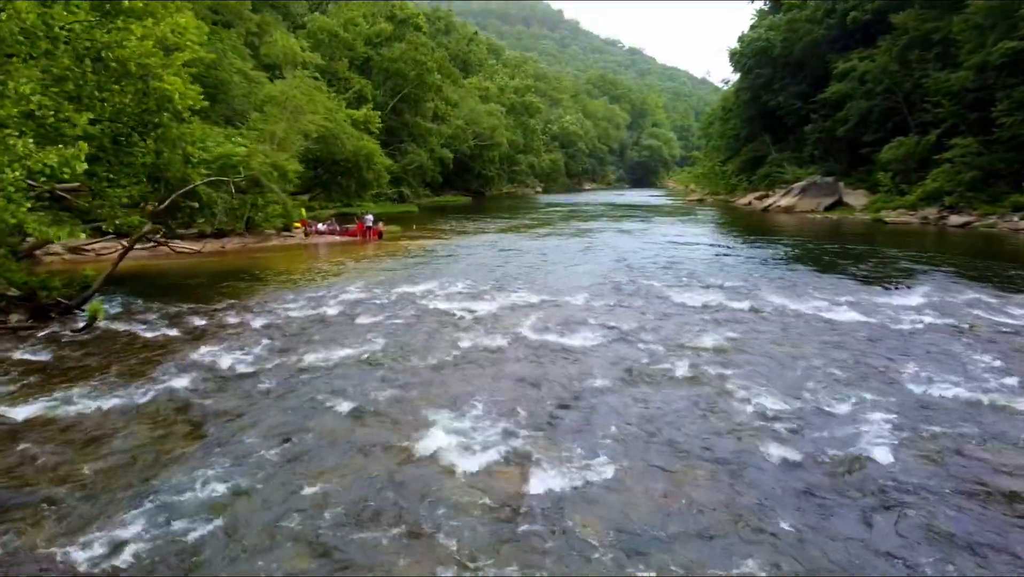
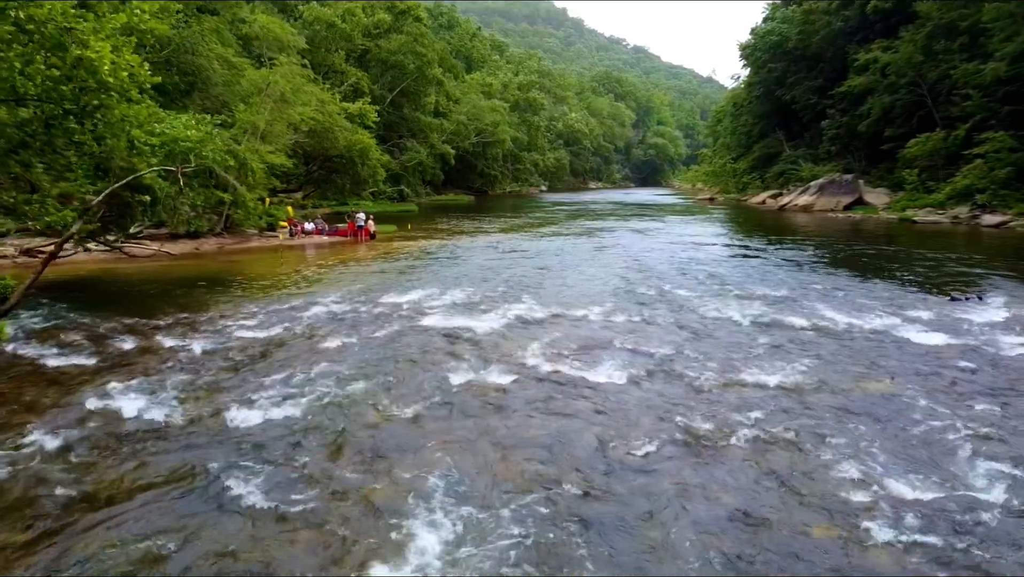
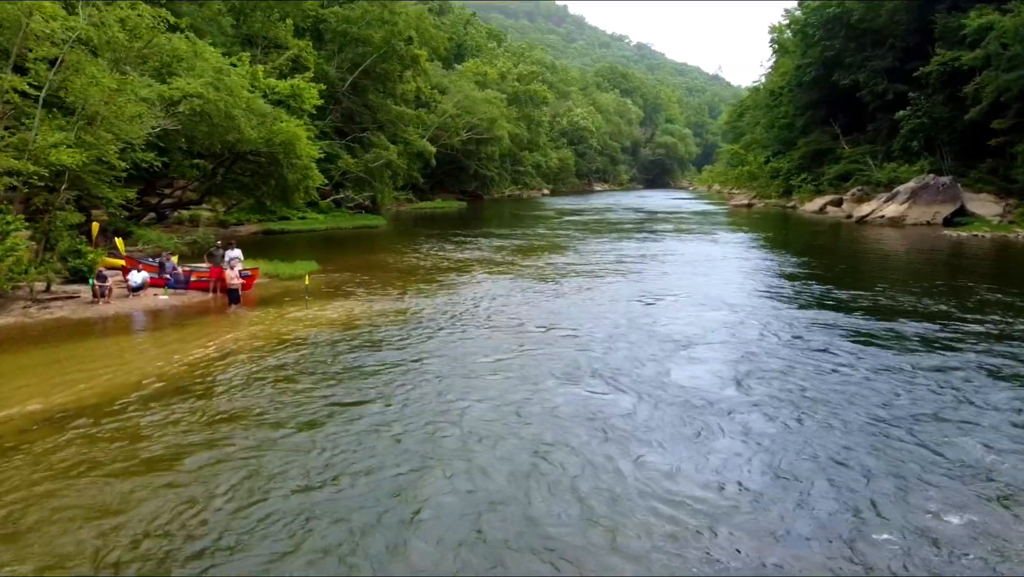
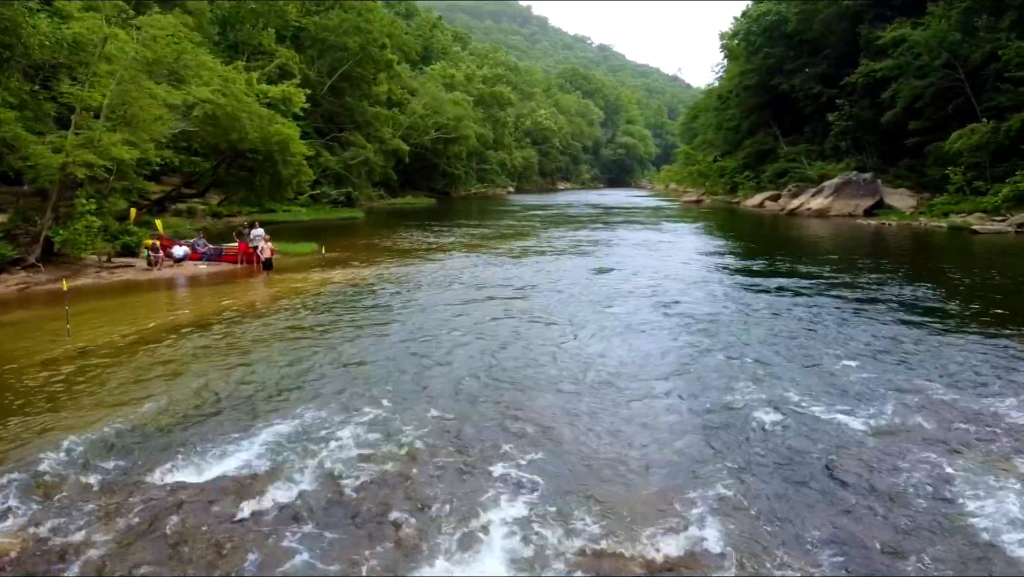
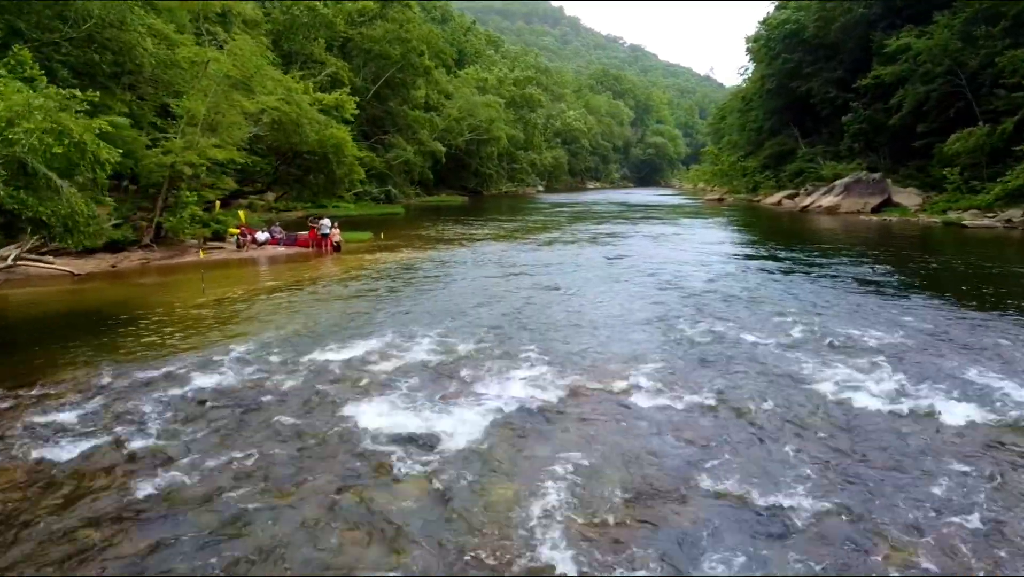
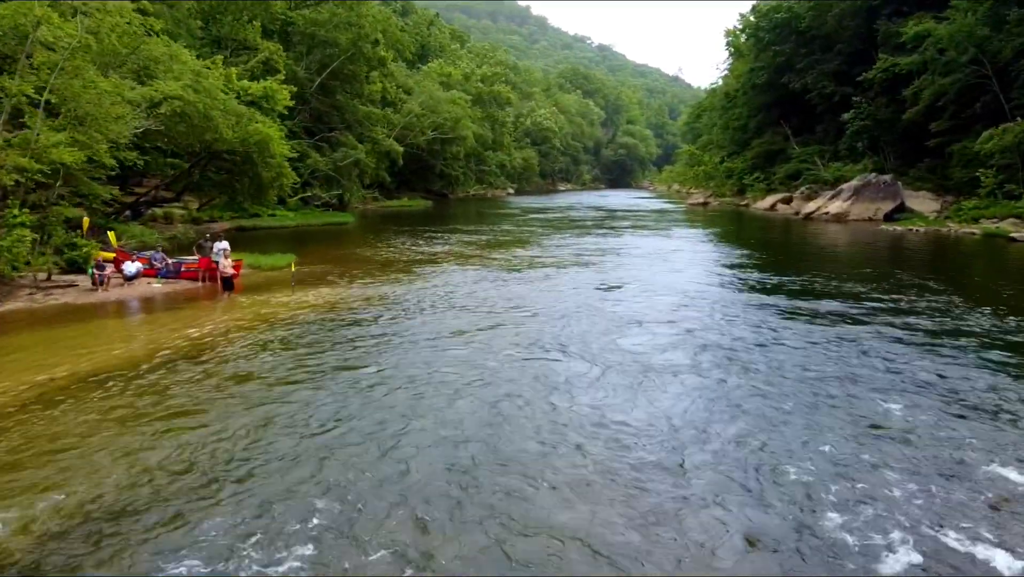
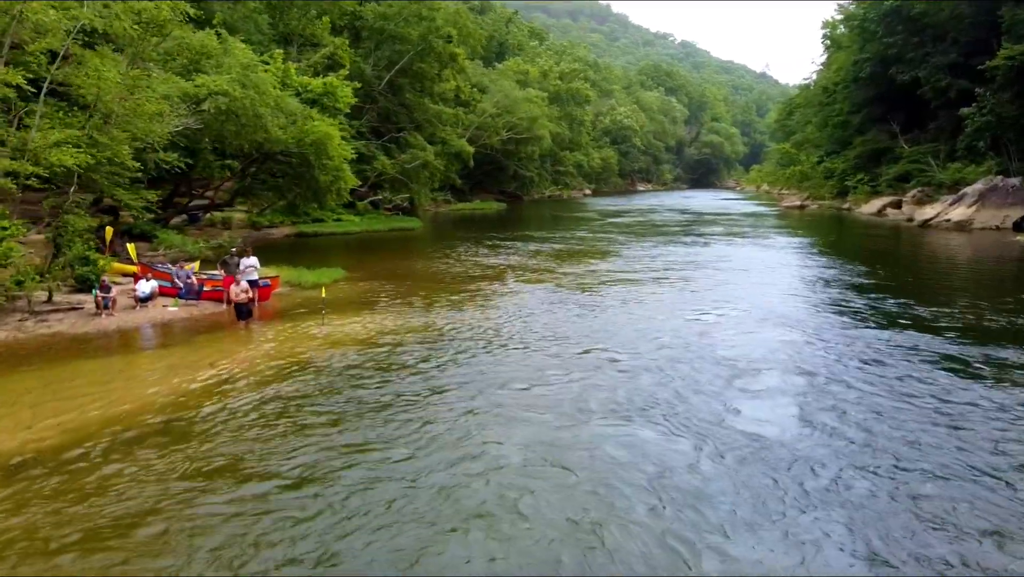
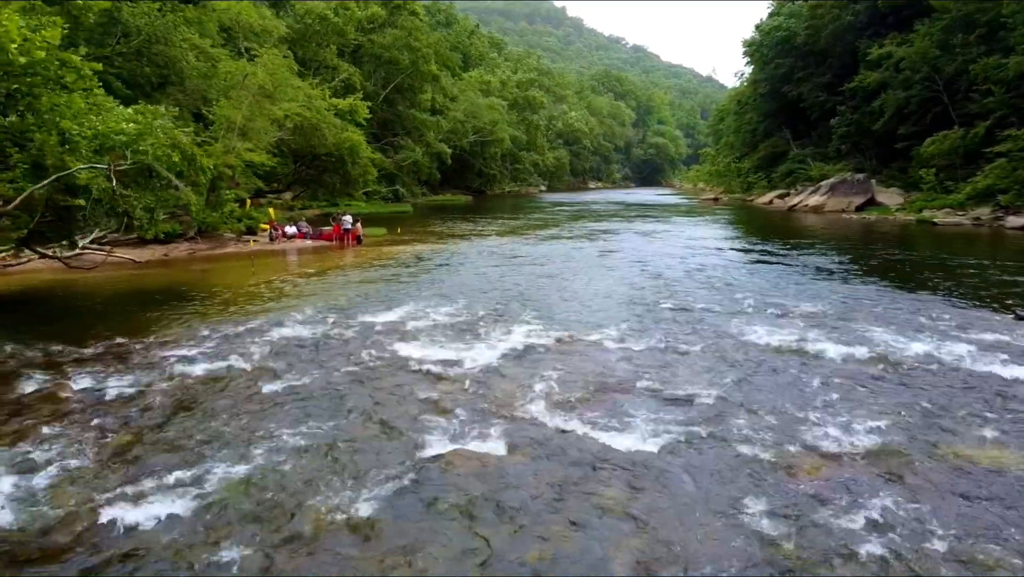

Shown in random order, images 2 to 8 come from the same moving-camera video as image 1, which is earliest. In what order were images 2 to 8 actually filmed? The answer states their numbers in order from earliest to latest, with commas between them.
2, 8, 5, 4, 6, 3, 7
